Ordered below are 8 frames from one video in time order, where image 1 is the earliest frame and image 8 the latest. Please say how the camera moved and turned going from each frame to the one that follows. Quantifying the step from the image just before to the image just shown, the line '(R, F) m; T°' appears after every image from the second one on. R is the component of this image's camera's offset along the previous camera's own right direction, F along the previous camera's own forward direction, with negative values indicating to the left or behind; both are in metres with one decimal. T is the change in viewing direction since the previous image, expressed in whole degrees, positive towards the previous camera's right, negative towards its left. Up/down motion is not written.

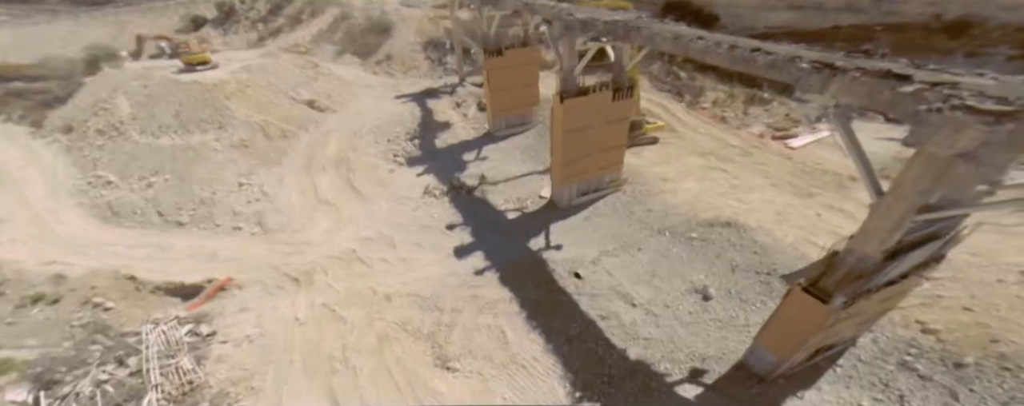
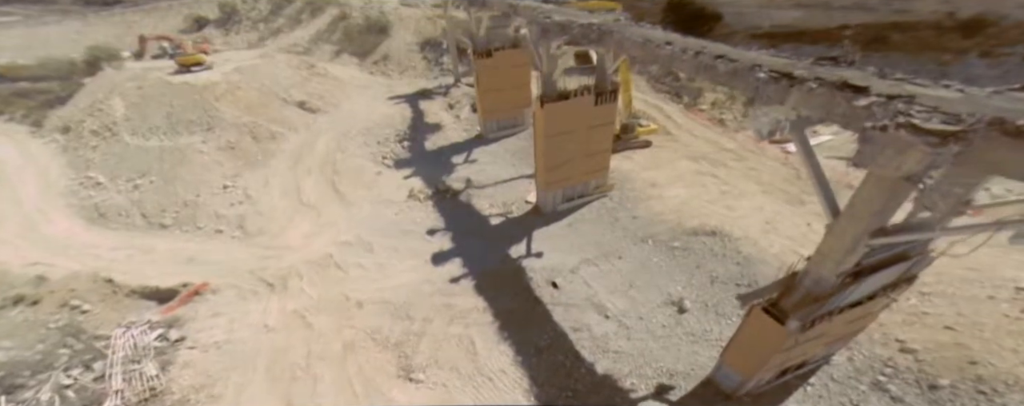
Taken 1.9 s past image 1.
(+0.7, +0.1) m; -2°
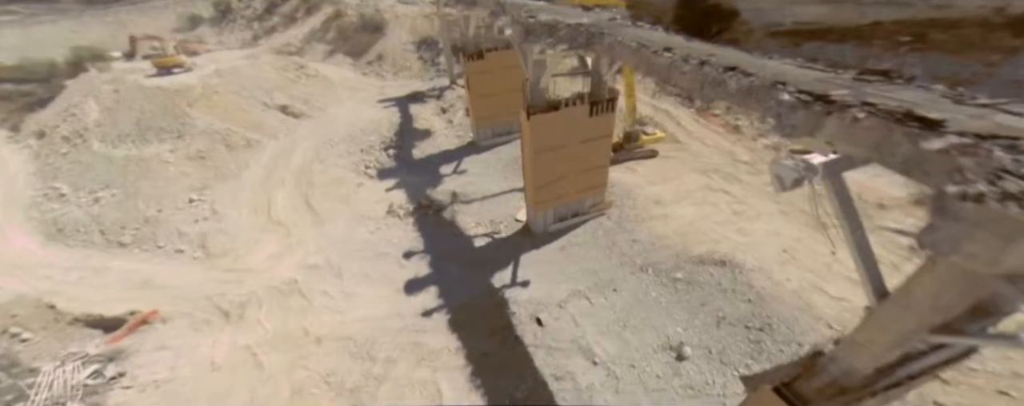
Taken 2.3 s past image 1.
(+0.6, +0.9) m; -2°
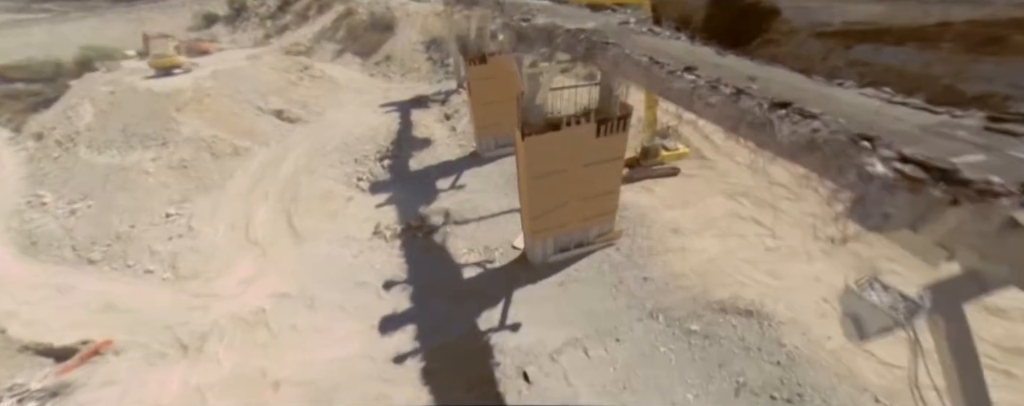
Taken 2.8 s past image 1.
(+0.6, +1.0) m; -4°
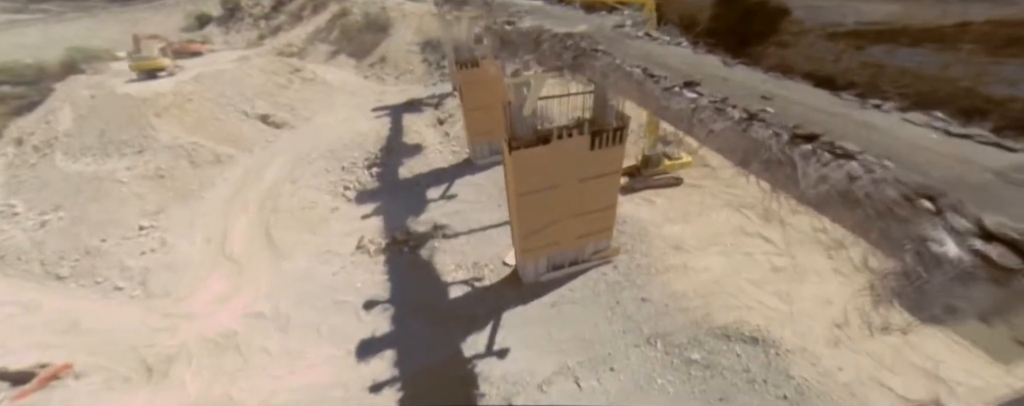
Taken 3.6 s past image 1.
(+0.3, +0.5) m; -1°
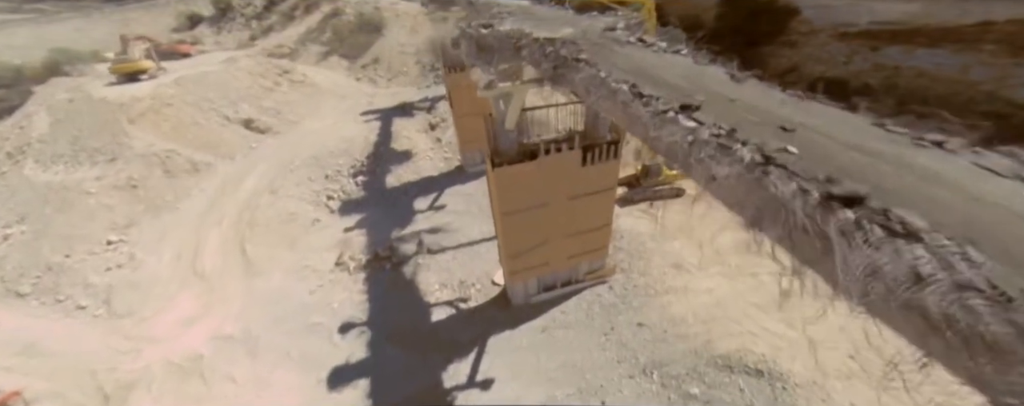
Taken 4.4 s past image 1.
(+0.3, +0.5) m; -1°
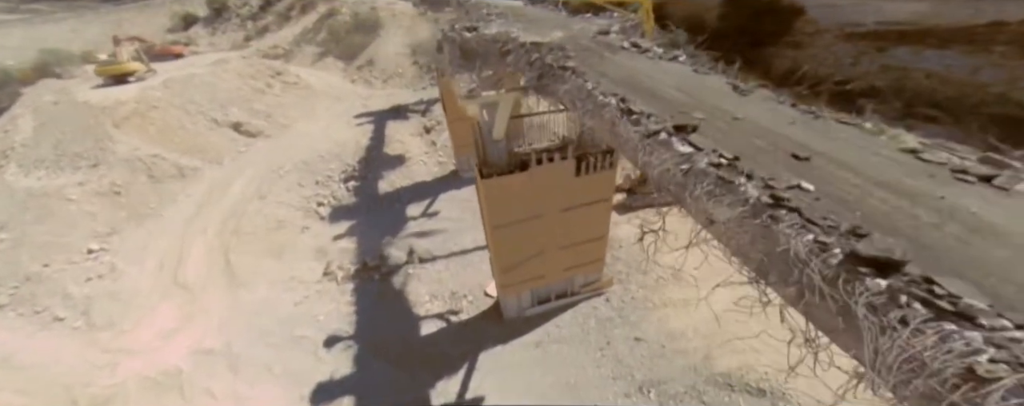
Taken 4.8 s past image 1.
(+0.1, +0.3) m; 0°
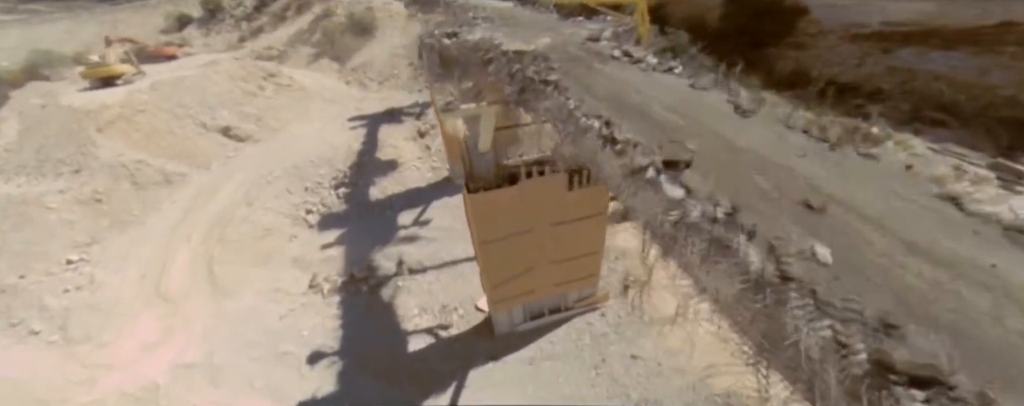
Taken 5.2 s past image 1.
(+0.2, +0.3) m; 0°
